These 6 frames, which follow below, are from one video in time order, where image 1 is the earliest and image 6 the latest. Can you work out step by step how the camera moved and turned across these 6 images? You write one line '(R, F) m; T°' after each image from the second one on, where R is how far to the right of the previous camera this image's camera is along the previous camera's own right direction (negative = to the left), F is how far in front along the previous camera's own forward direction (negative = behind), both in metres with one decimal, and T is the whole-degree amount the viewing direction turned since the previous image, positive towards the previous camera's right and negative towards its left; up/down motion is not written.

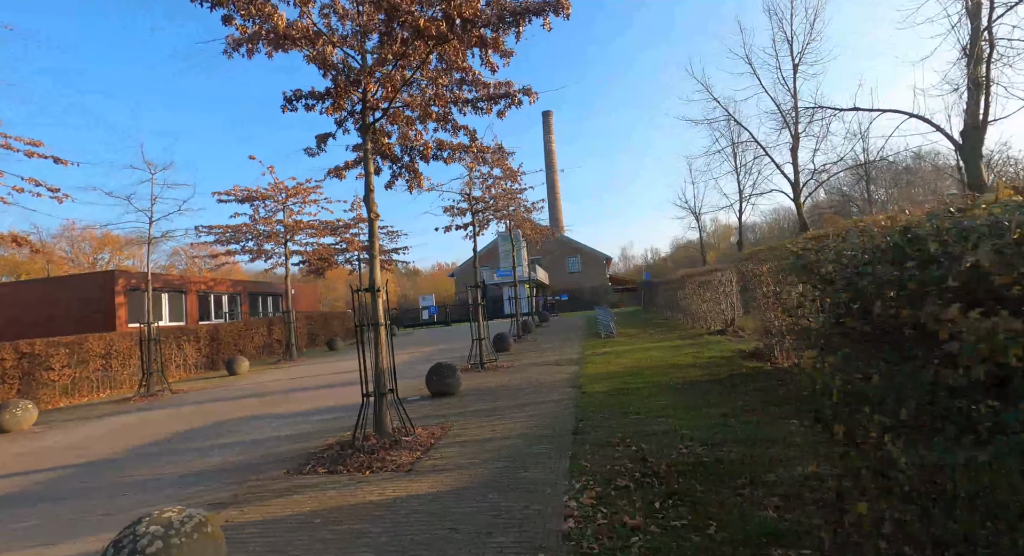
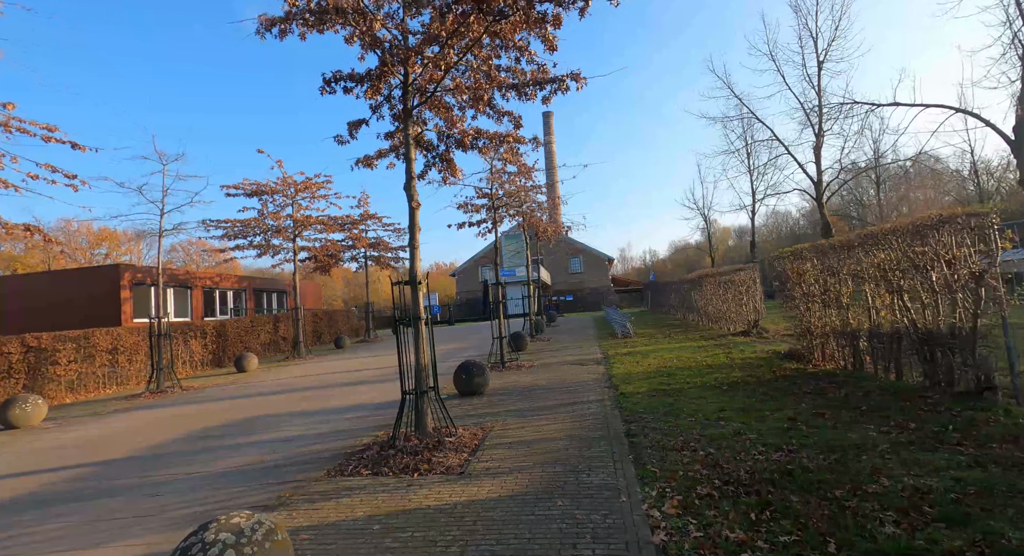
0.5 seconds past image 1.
(-0.6, +0.3) m; 0°
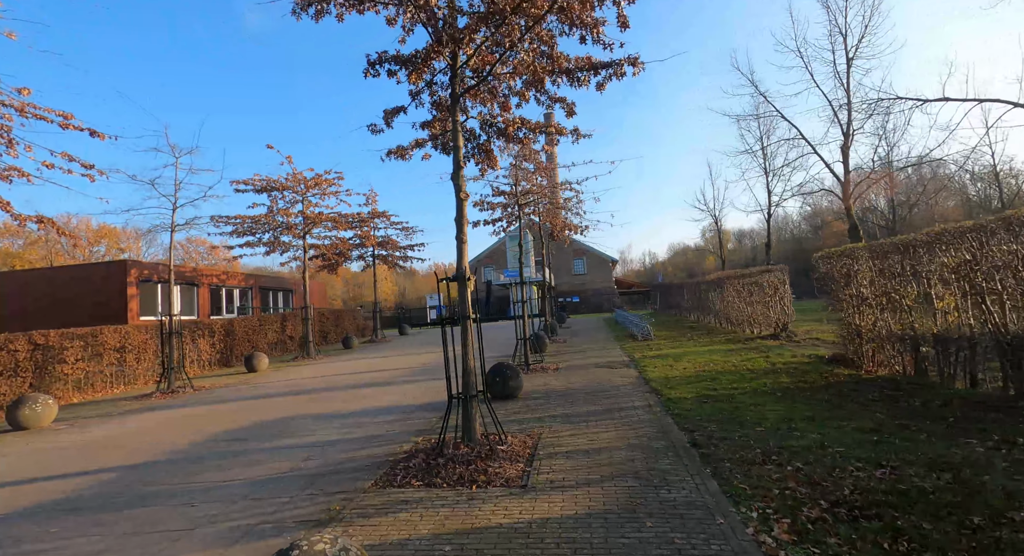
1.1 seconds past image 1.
(-0.6, +0.4) m; 0°
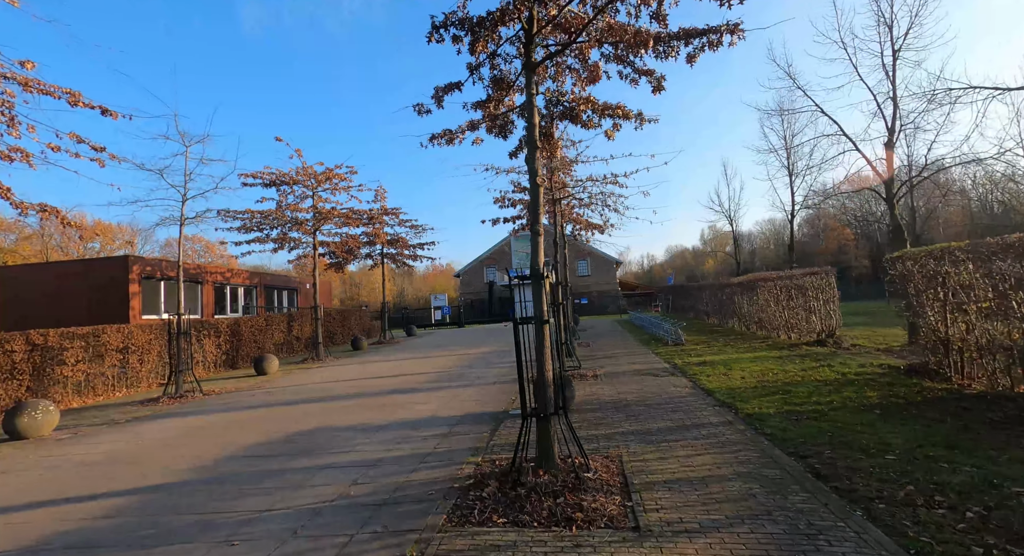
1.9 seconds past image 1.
(-0.9, +0.7) m; 0°
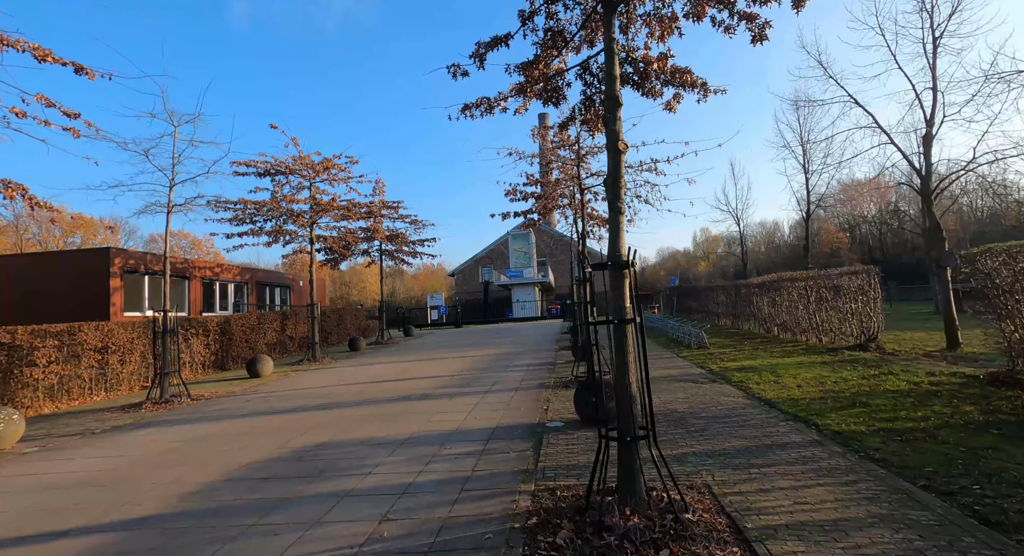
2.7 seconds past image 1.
(-0.7, +1.0) m; +1°
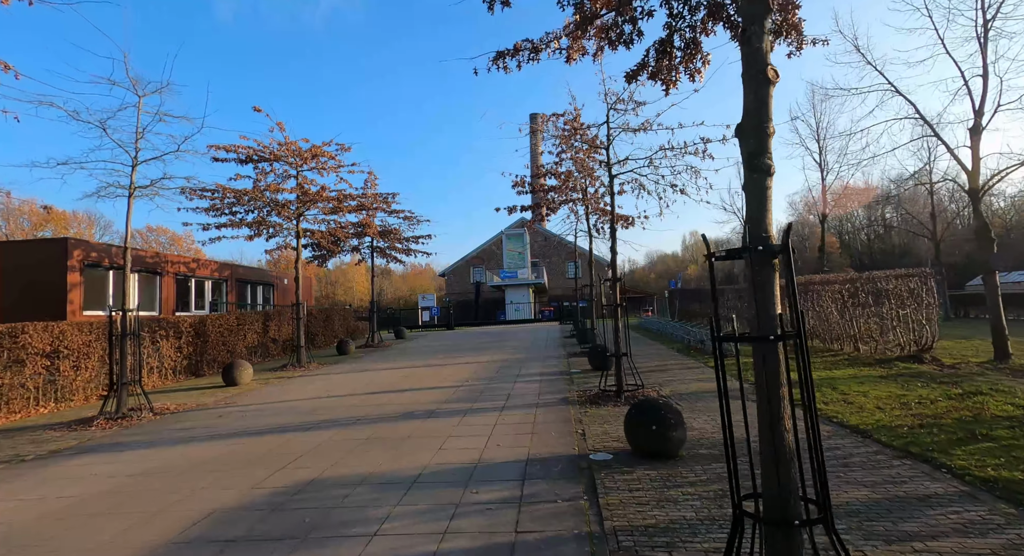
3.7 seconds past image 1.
(-0.5, +1.3) m; +1°
